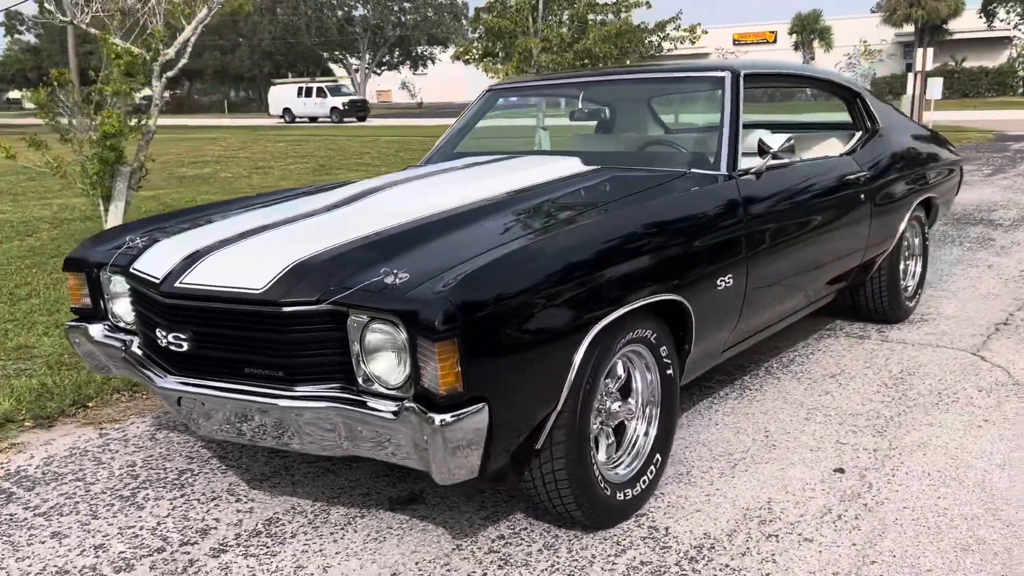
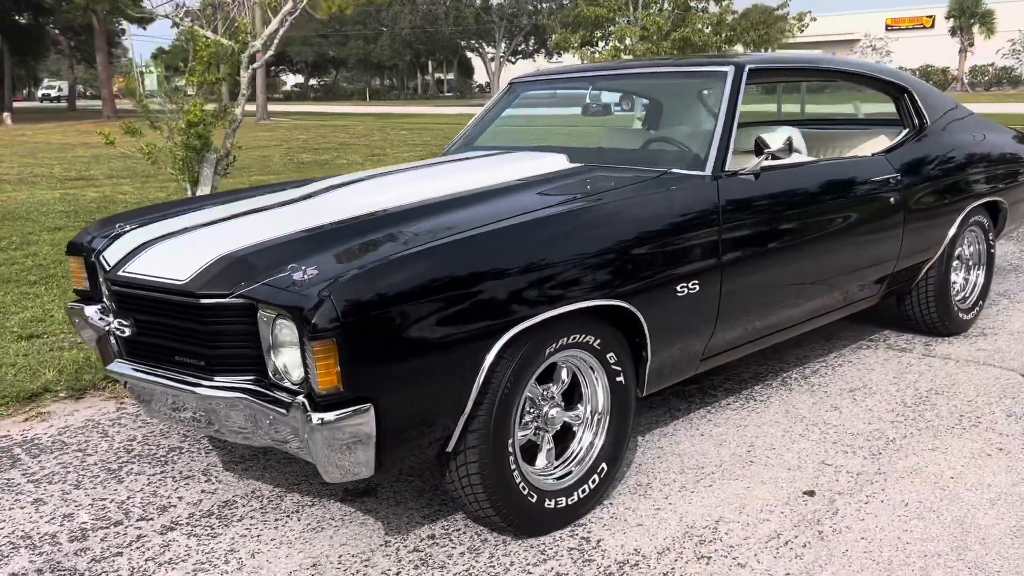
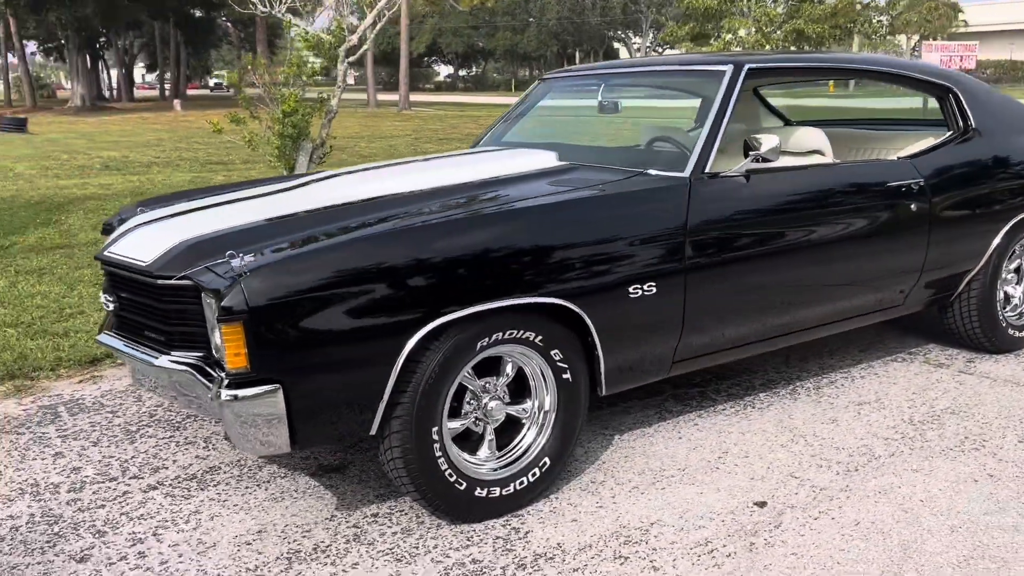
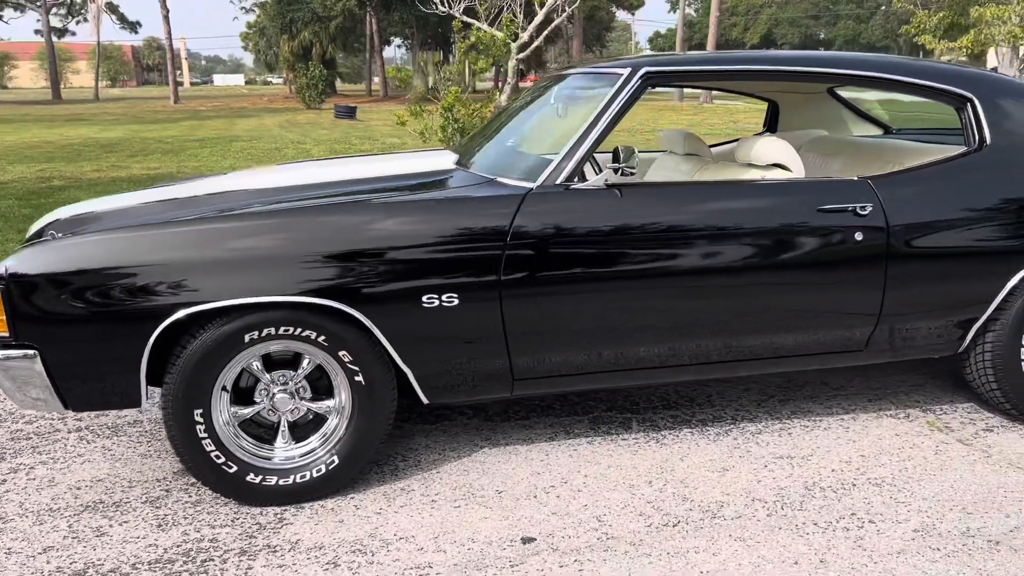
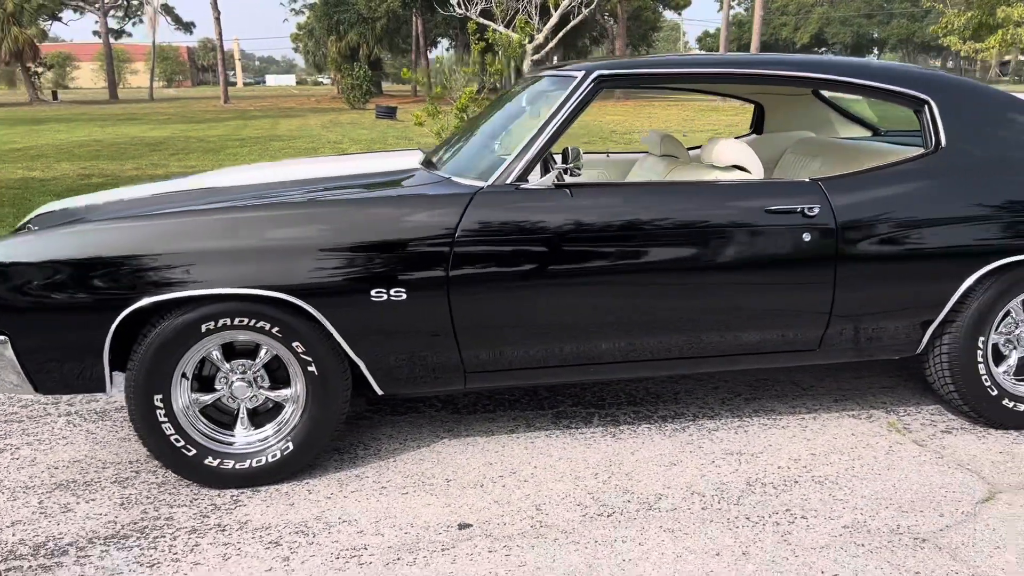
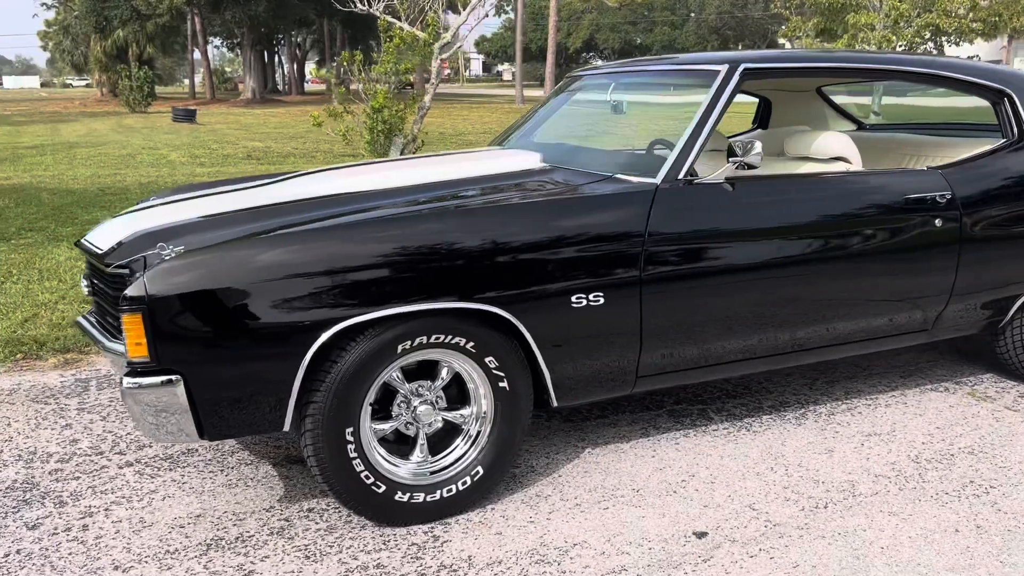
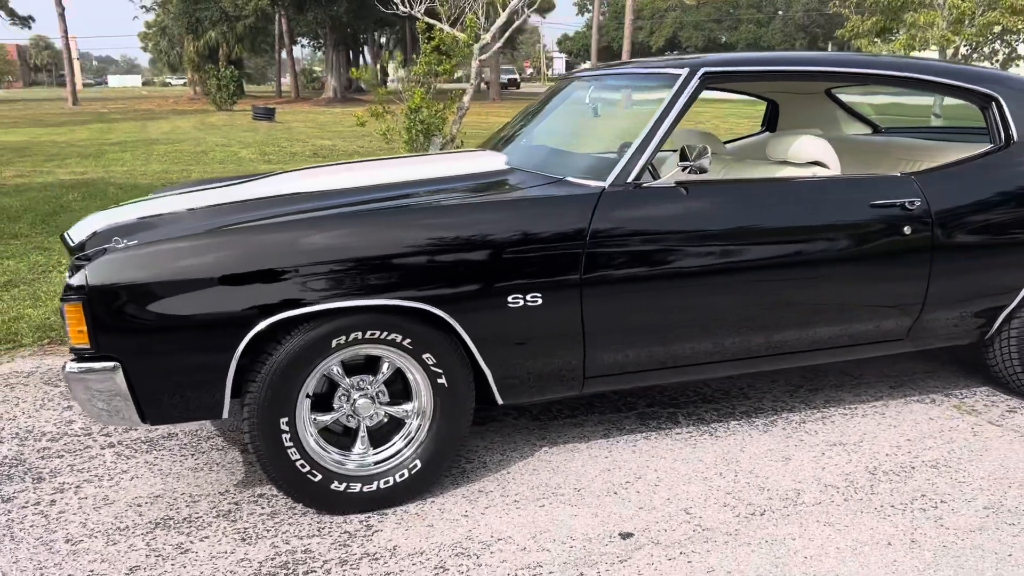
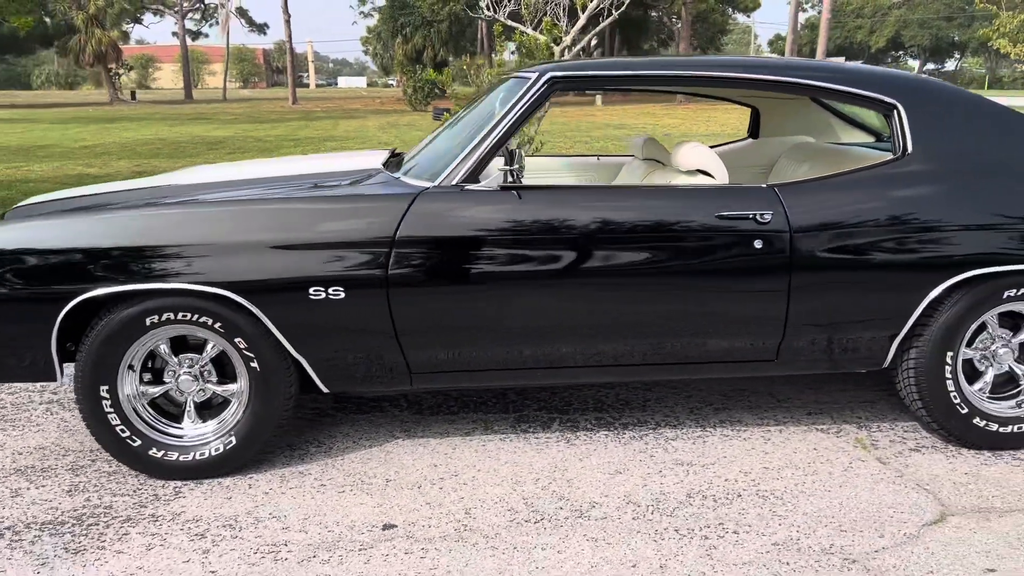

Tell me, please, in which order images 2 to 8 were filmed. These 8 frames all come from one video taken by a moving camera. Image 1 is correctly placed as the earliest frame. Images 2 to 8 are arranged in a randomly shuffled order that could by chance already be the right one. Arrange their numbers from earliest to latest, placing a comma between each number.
2, 3, 6, 7, 4, 5, 8
